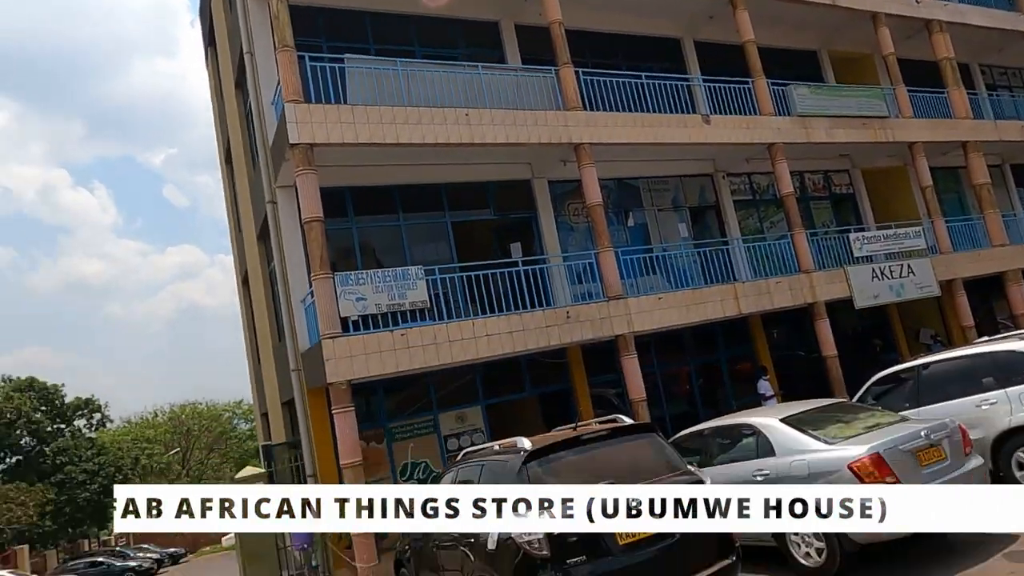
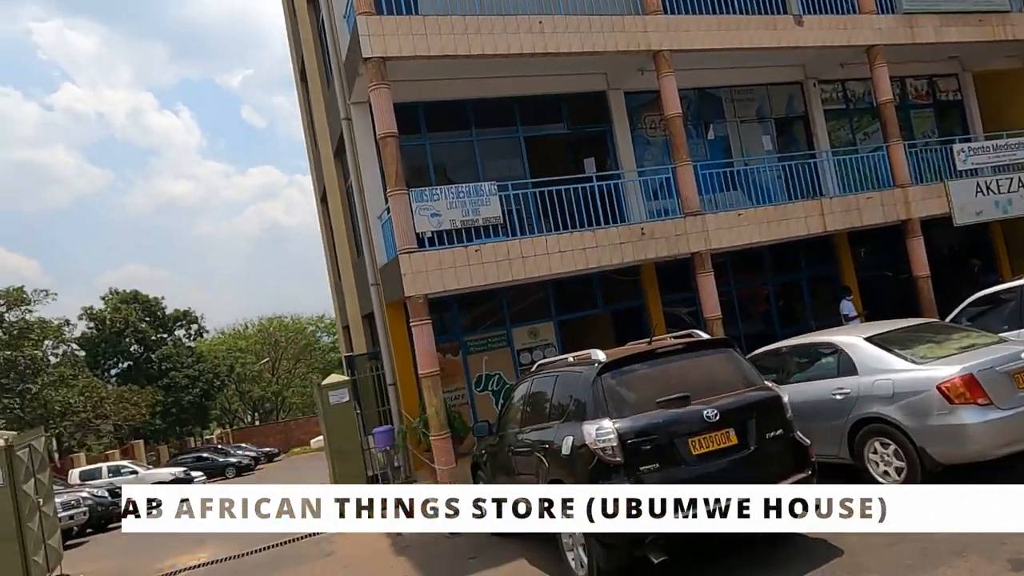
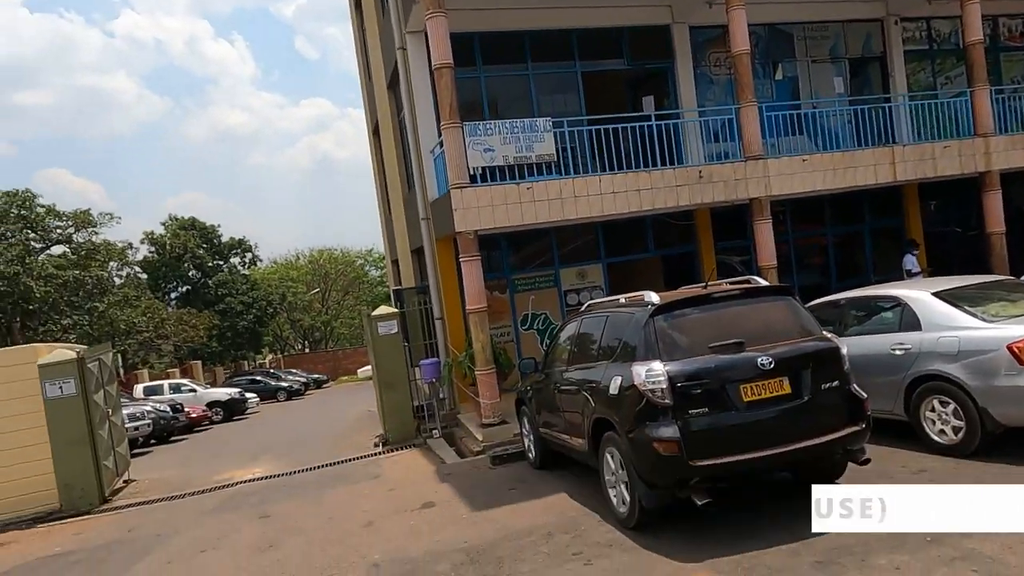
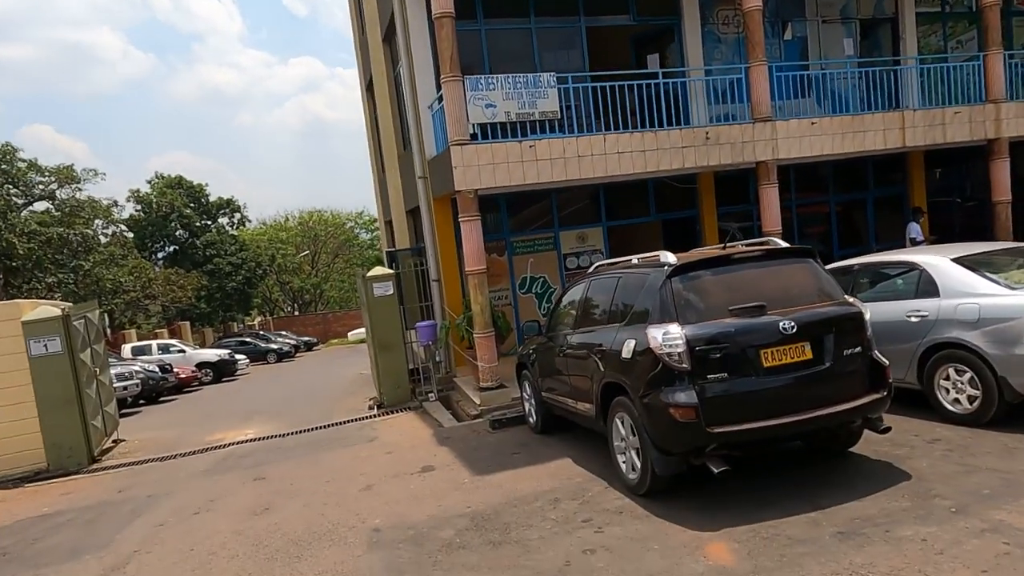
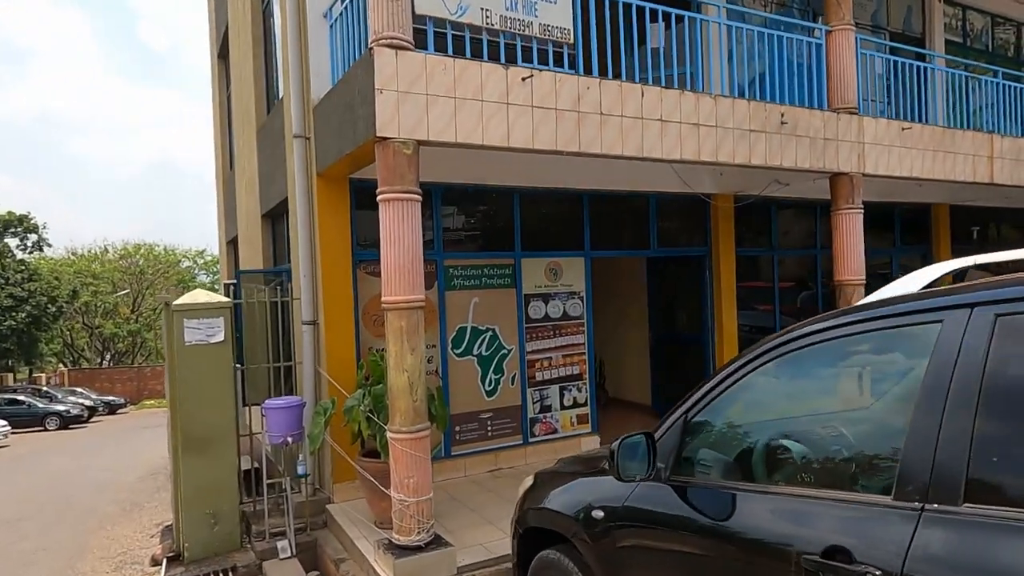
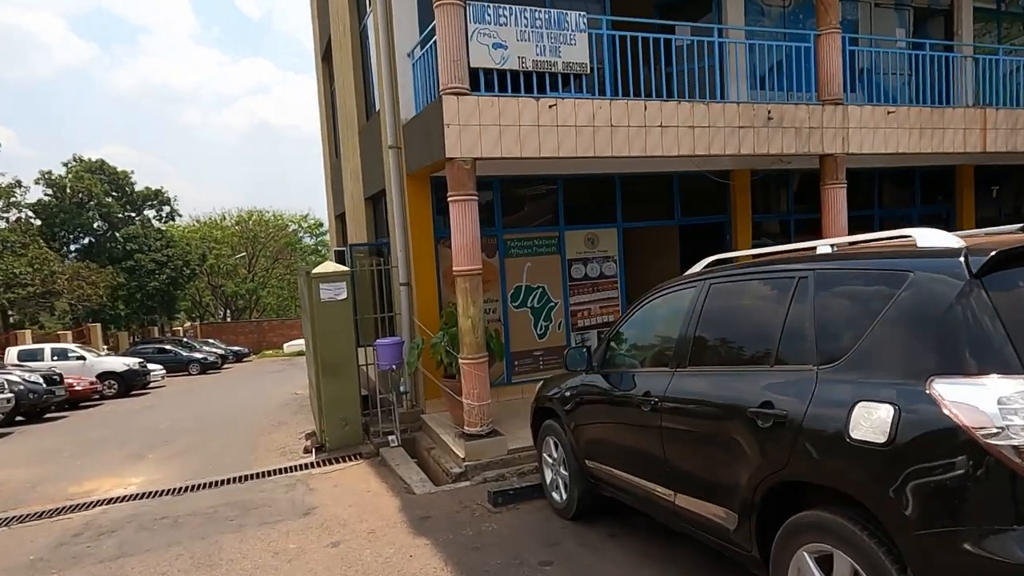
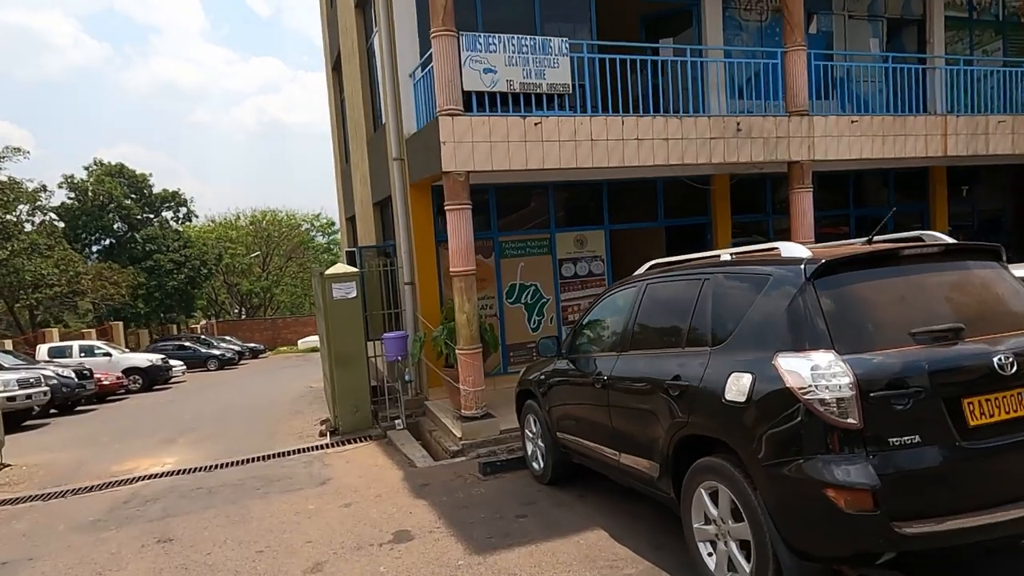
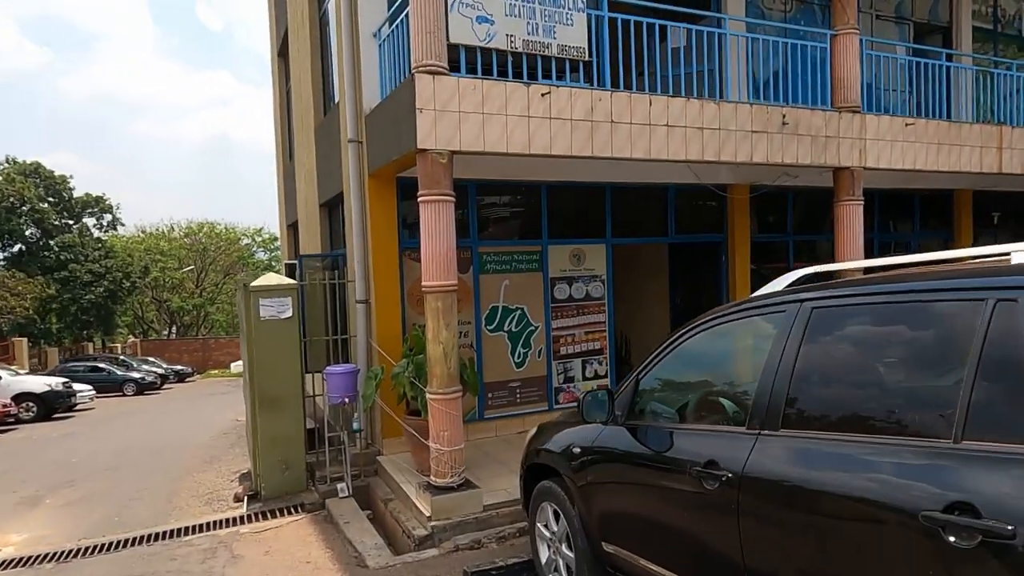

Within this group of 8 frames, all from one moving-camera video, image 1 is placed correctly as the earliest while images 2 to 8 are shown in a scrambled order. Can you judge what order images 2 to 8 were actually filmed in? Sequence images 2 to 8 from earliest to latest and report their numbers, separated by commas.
2, 3, 4, 7, 6, 8, 5
